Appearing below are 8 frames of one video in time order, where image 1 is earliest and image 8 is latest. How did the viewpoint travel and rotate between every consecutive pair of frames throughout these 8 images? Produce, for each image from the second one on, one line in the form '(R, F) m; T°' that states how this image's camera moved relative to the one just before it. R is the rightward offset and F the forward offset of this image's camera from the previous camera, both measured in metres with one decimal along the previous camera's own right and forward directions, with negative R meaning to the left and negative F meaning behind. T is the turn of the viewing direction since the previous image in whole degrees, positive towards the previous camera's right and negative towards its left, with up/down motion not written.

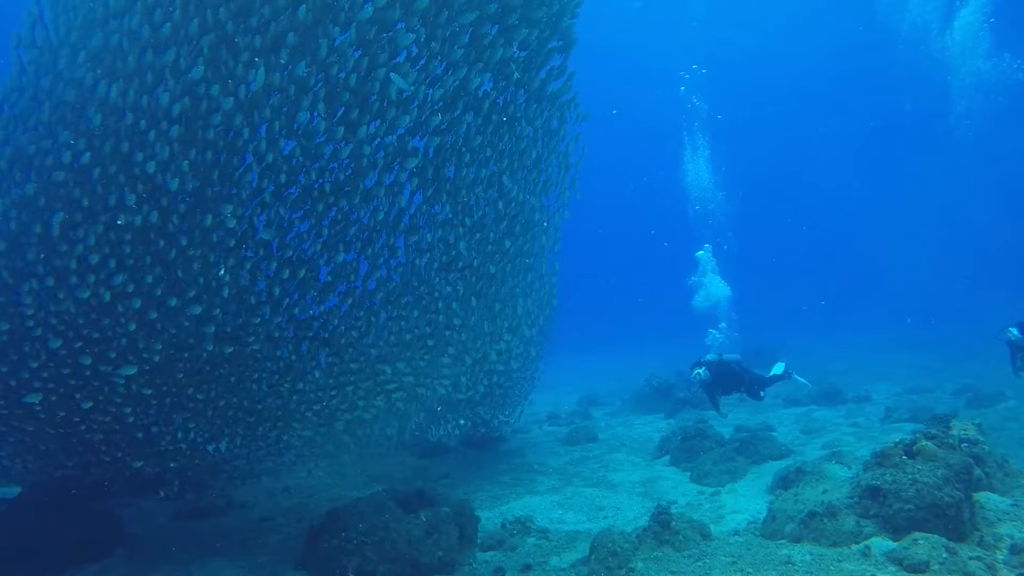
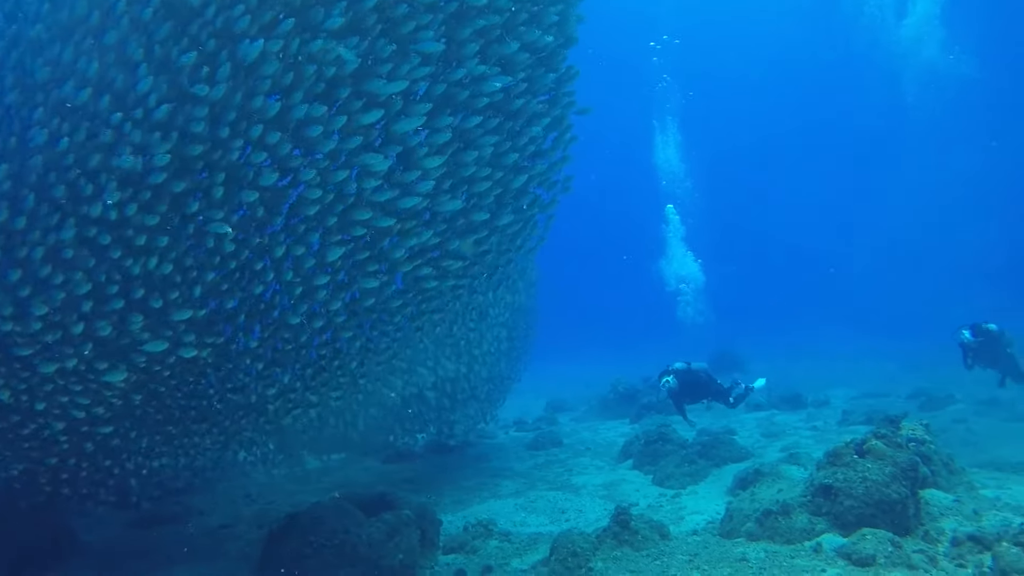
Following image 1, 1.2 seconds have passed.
(0.0, -0.1) m; +4°
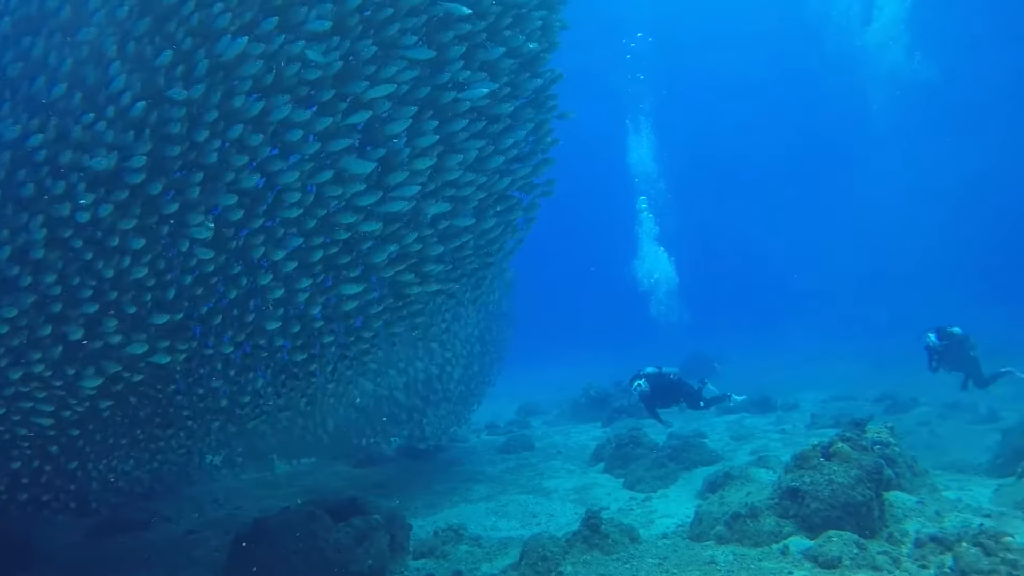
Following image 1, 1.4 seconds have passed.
(0.0, -0.1) m; +2°
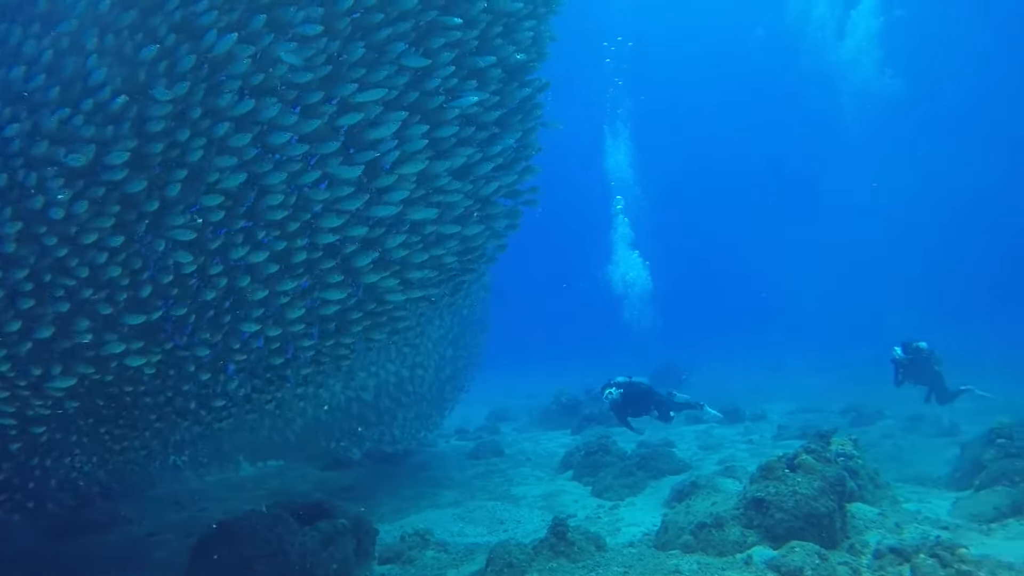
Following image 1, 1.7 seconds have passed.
(0.0, -0.1) m; +2°
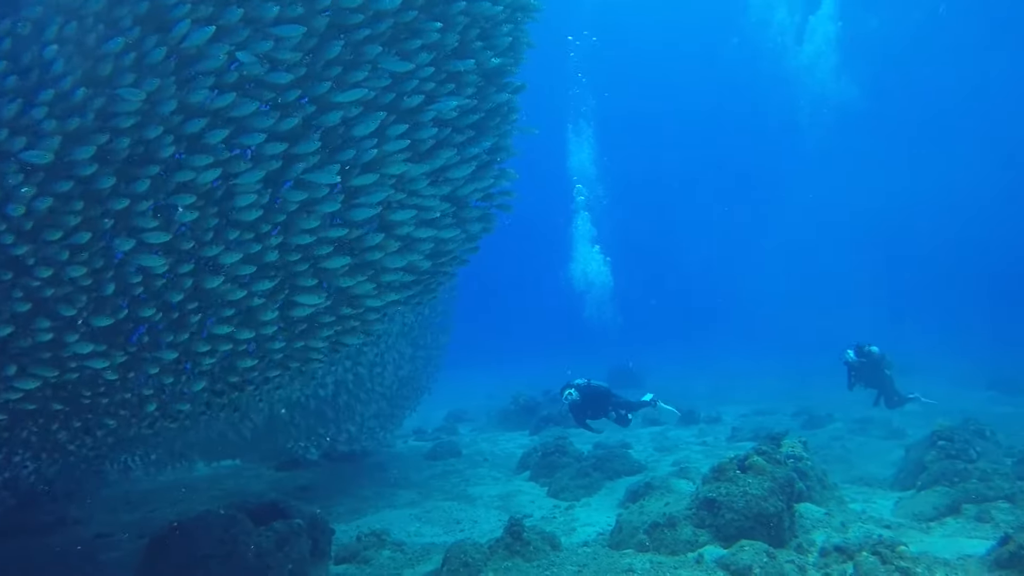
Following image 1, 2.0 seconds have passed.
(+2.3, -1.1) m; -4°
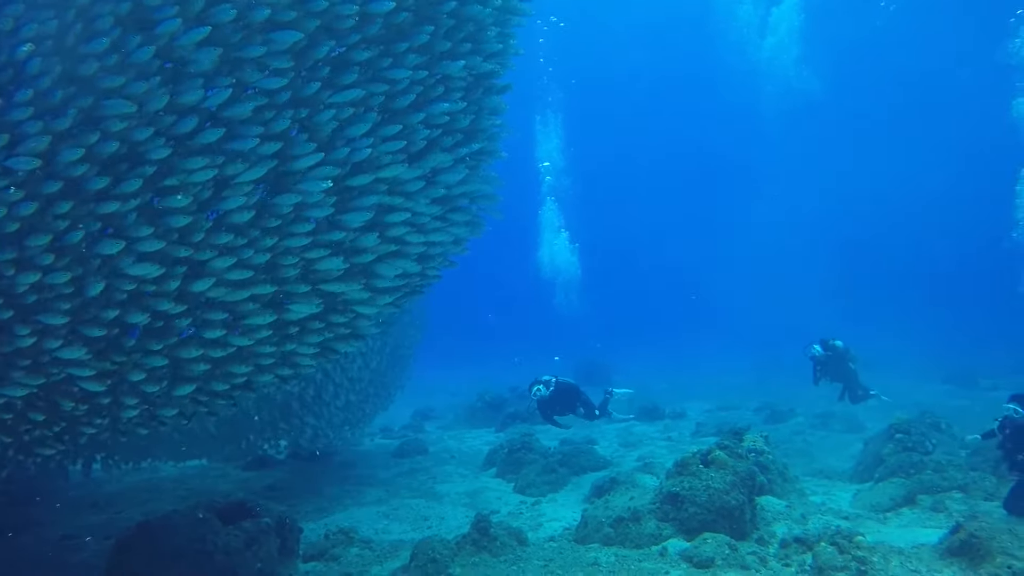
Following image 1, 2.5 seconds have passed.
(0.0, -0.1) m; +3°
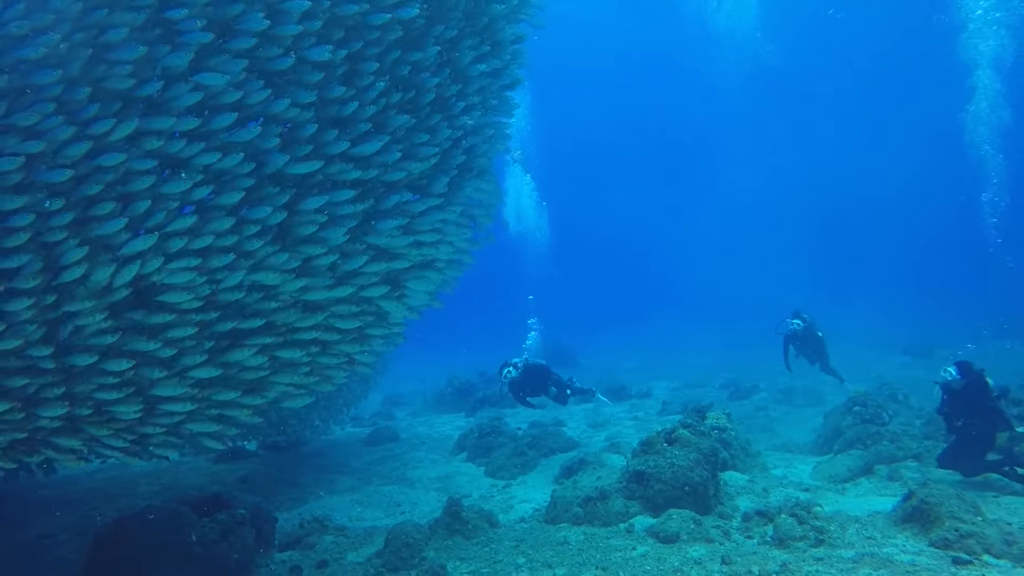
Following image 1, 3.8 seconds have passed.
(0.0, -0.1) m; +3°
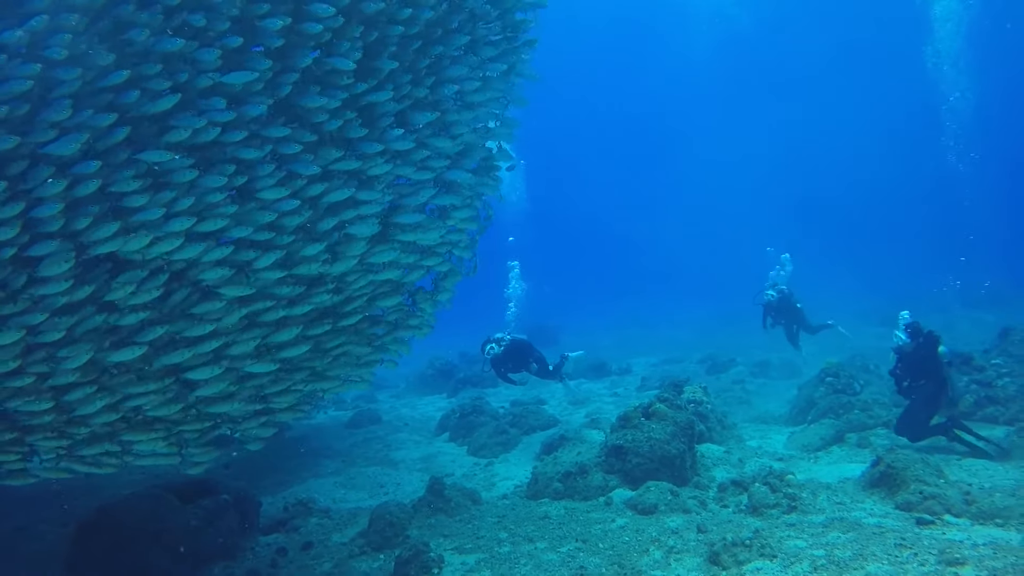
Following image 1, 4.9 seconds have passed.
(0.0, 0.0) m; +2°
